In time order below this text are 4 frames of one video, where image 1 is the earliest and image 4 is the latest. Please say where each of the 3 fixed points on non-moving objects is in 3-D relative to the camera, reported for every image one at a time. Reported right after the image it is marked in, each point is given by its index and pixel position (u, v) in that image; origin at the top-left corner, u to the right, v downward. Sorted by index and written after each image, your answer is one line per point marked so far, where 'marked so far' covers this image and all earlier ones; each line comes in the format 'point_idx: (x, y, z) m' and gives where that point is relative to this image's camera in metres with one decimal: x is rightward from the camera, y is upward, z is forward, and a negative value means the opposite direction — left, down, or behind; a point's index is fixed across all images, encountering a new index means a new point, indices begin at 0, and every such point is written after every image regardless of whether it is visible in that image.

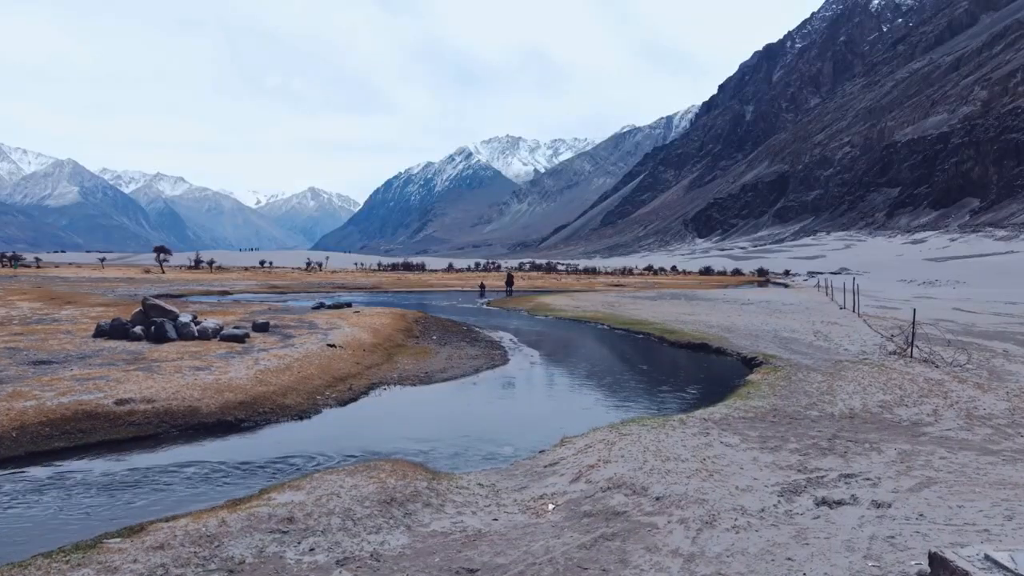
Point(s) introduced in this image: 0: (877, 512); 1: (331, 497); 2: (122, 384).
0: (+5.9, -3.6, +10.9) m
1: (-3.1, -3.6, +11.6) m
2: (-11.1, -2.7, +19.2) m
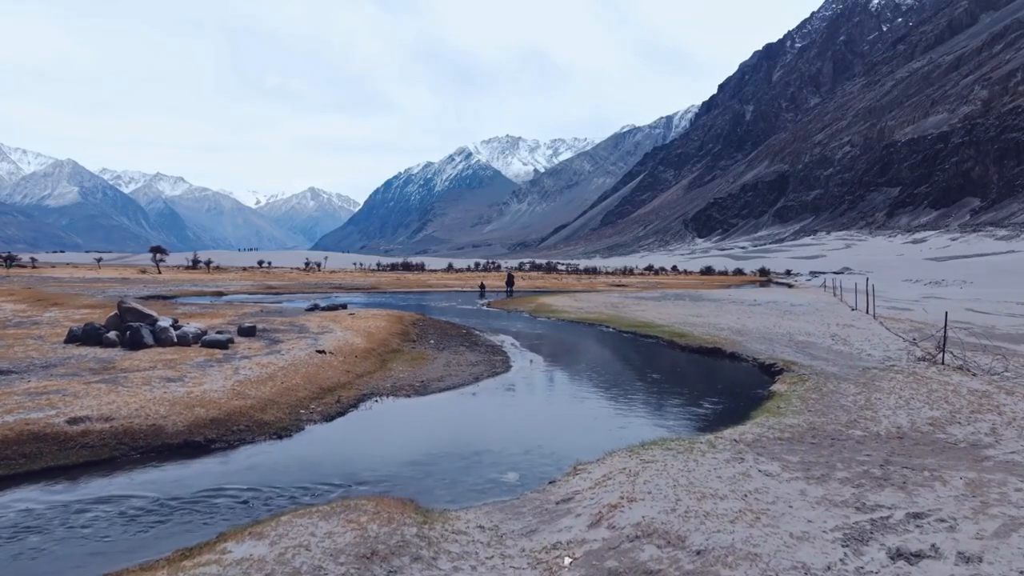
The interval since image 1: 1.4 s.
0: (+6.0, -3.7, +8.9) m
1: (-3.0, -3.7, +9.6) m
2: (-11.0, -2.8, +17.2) m
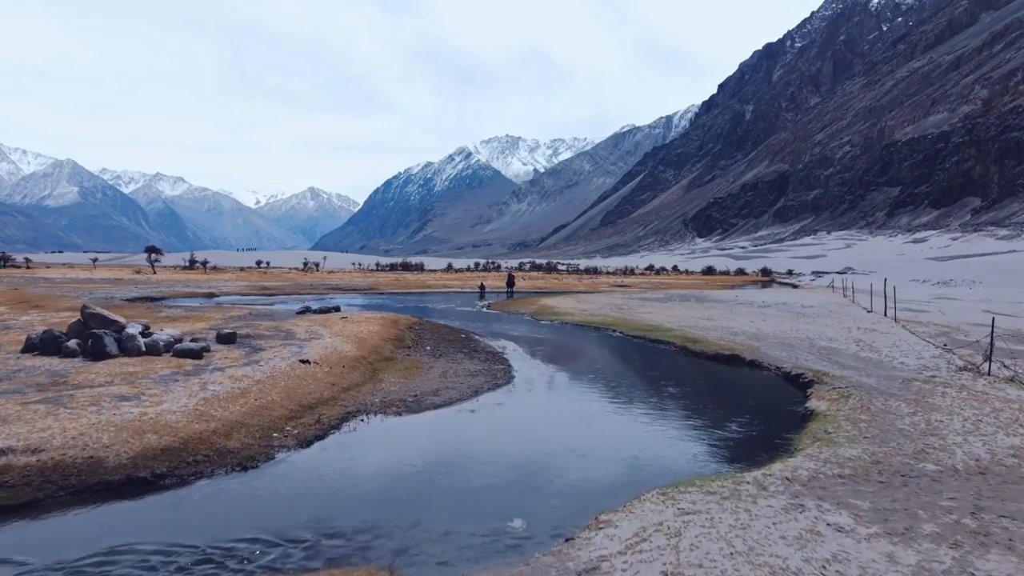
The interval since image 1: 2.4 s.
0: (+6.1, -3.8, +6.3) m
1: (-2.9, -3.8, +7.0) m
2: (-10.9, -2.9, +14.6) m
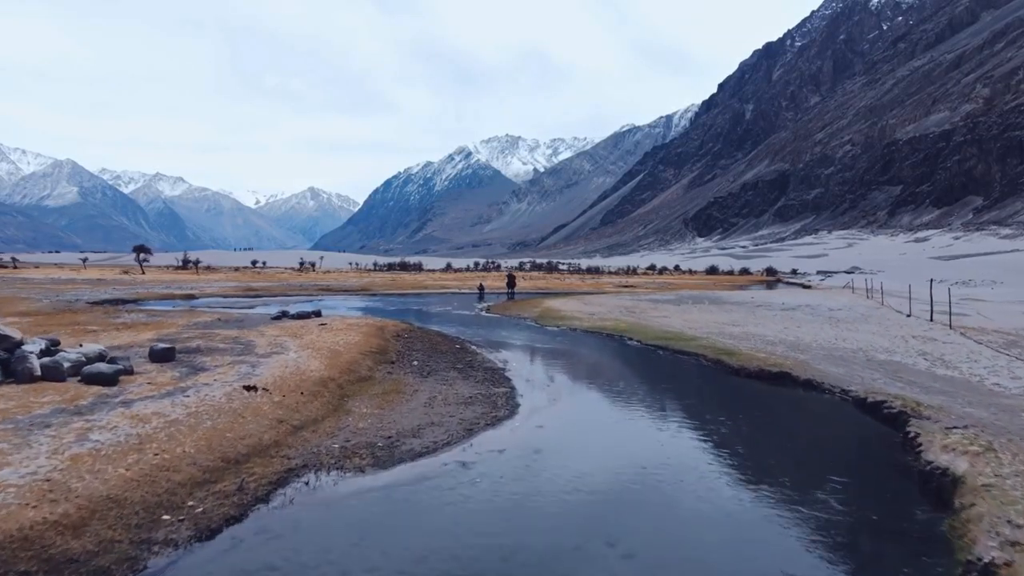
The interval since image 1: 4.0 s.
0: (+6.2, -4.0, +0.7) m
1: (-2.8, -4.0, +1.4) m
2: (-10.7, -3.1, +9.0) m
